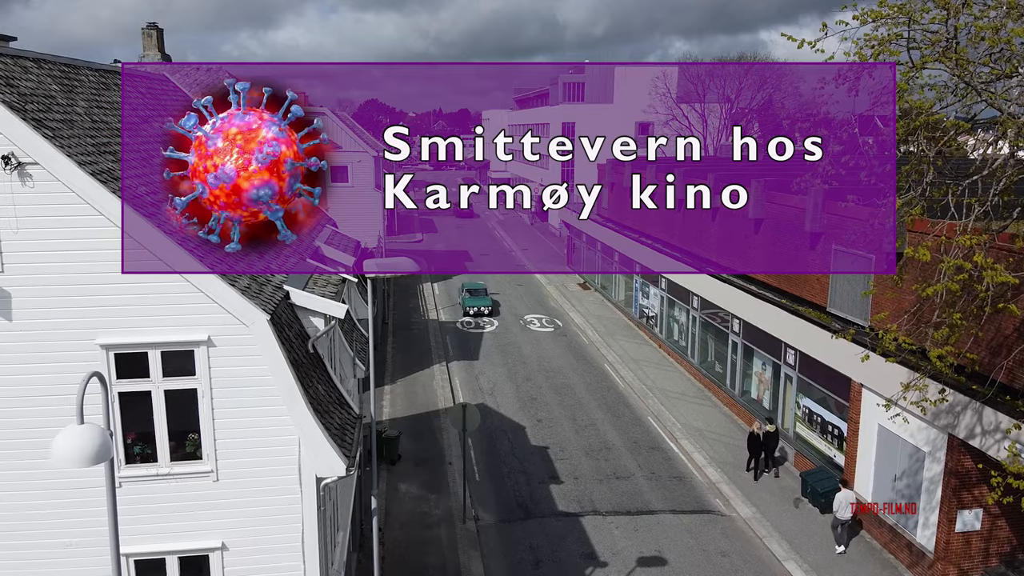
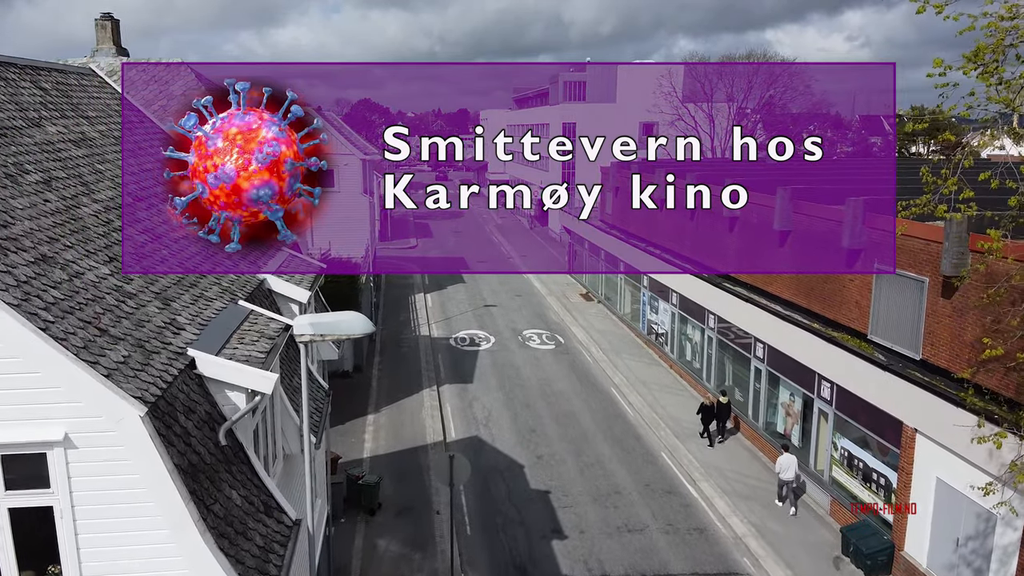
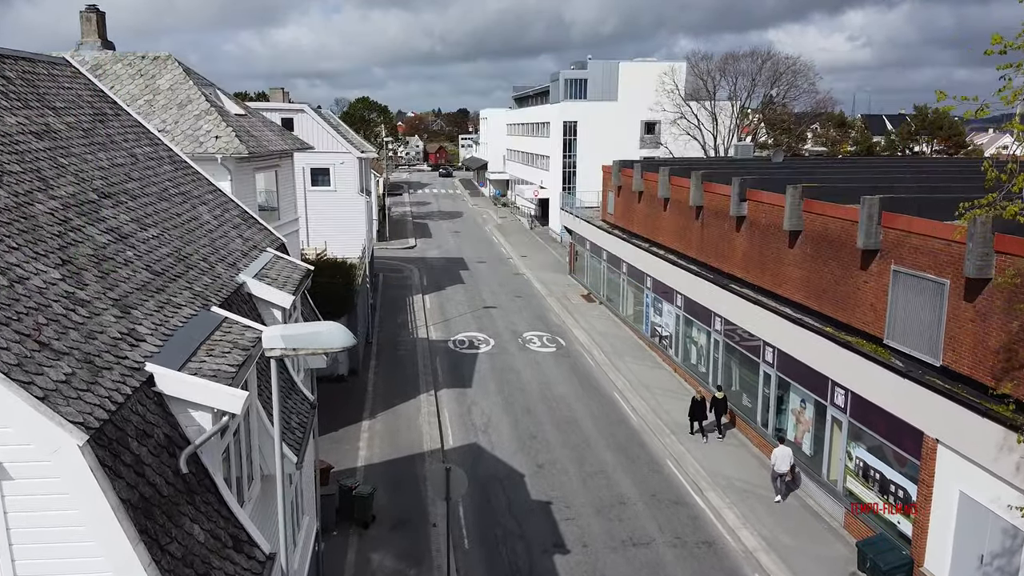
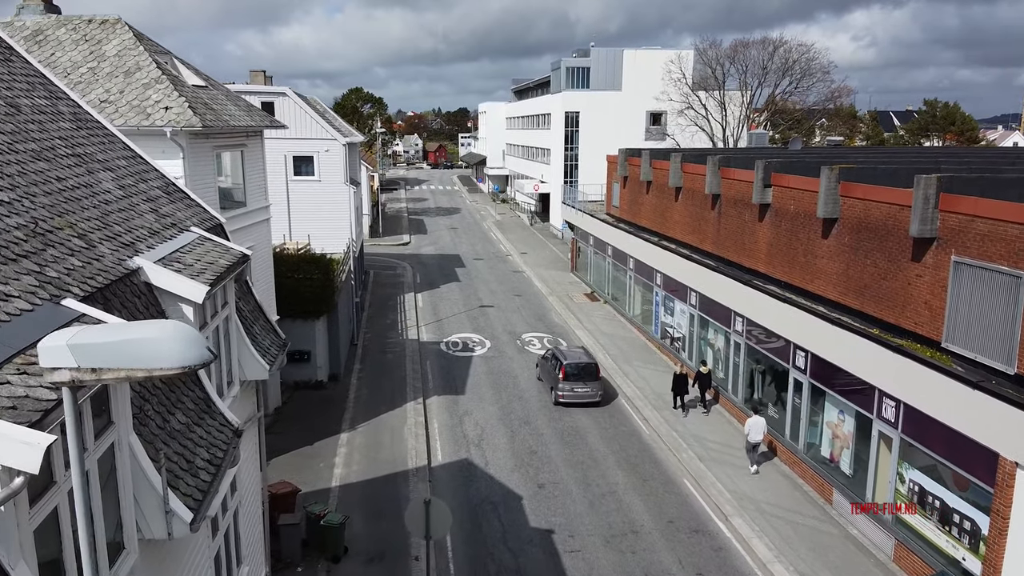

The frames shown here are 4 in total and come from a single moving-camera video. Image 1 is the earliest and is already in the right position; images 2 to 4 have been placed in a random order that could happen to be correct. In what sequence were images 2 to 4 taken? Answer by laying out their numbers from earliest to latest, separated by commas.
2, 3, 4
